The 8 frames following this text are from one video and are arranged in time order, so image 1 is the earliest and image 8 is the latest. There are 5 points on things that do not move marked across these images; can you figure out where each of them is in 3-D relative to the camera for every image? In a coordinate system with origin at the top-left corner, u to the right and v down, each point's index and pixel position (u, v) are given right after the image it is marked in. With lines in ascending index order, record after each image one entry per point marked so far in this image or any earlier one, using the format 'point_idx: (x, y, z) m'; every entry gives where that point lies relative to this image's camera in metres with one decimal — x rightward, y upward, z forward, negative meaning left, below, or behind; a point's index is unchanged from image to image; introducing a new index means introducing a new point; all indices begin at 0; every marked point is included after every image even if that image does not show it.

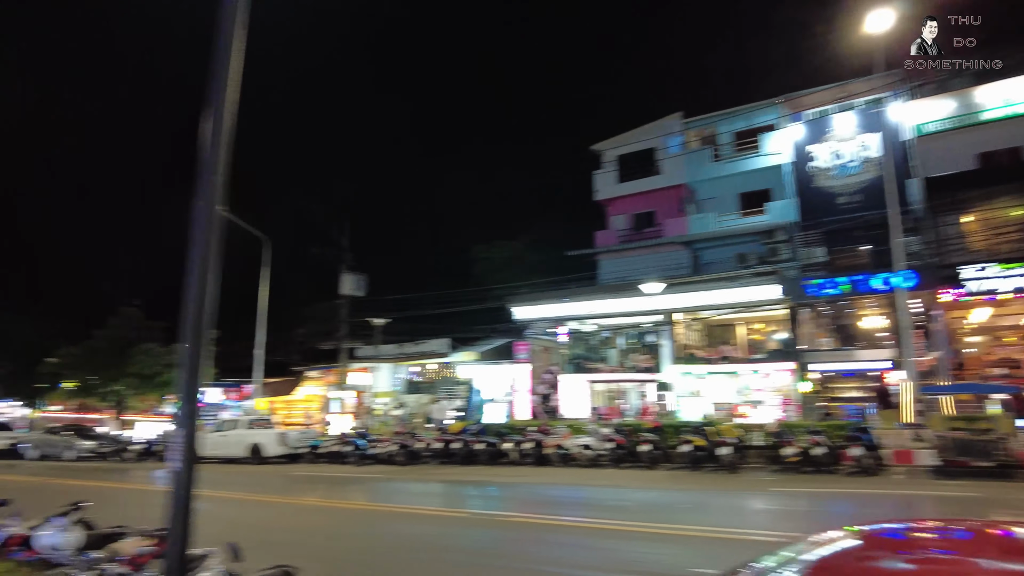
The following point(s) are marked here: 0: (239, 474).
0: (-8.2, -5.6, +19.6) m
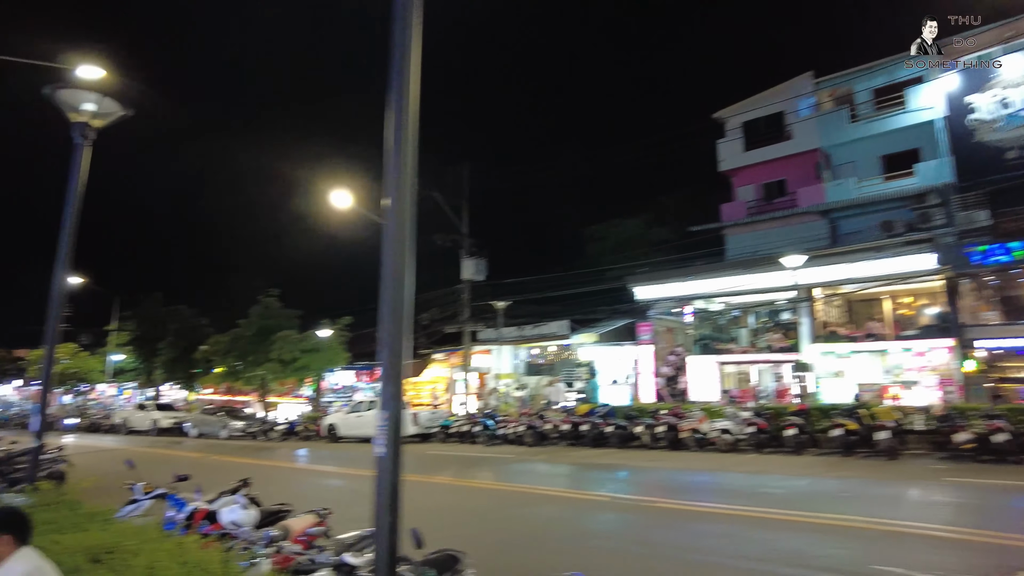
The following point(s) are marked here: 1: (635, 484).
0: (-4.2, -5.1, +20.5) m
1: (+2.5, -4.1, +13.8) m
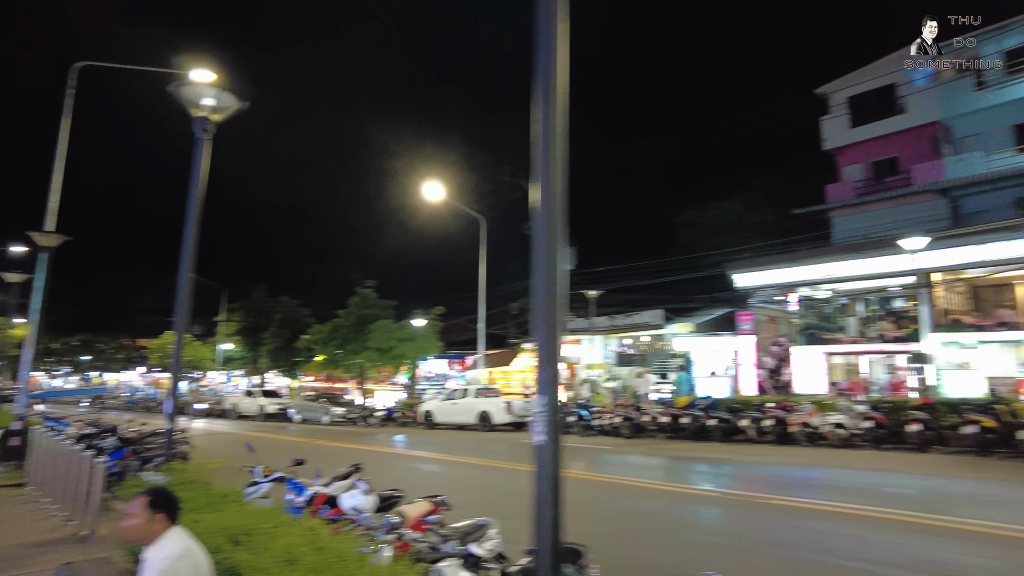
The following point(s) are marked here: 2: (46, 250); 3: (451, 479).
0: (-1.3, -4.8, +20.7) m
1: (+4.5, -3.8, +13.1) m
2: (-8.5, +0.7, +11.9) m
3: (-1.3, -4.1, +14.1) m
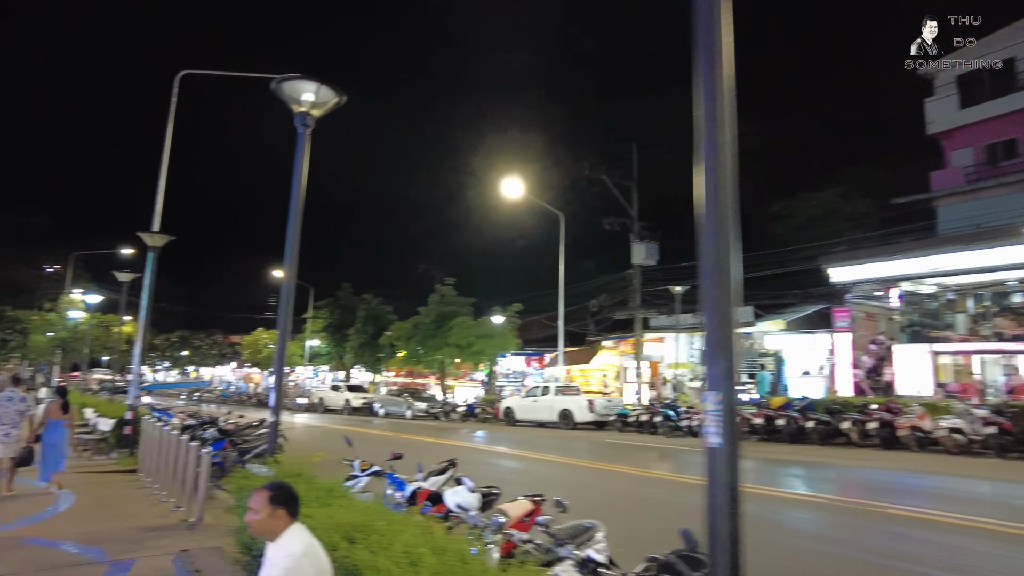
0: (+1.3, -4.7, +20.5) m
1: (+6.2, -3.7, +12.3) m
2: (-6.9, +0.8, +12.5) m
3: (+0.5, -4.0, +14.0) m
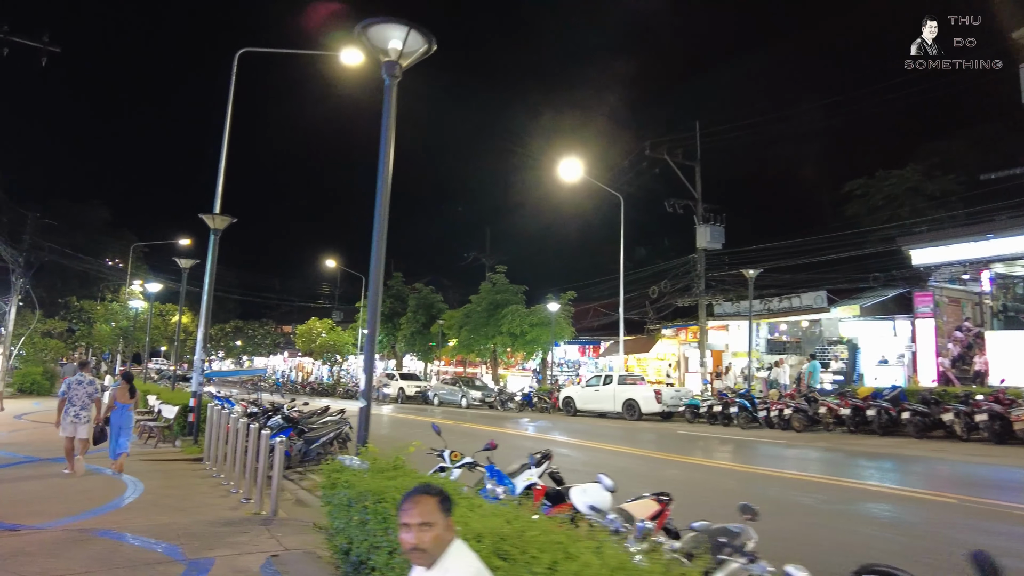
0: (+3.2, -4.2, +19.7) m
1: (+7.6, -3.3, +11.2) m
2: (-5.5, +1.1, +12.2) m
3: (+2.0, -3.7, +13.2) m
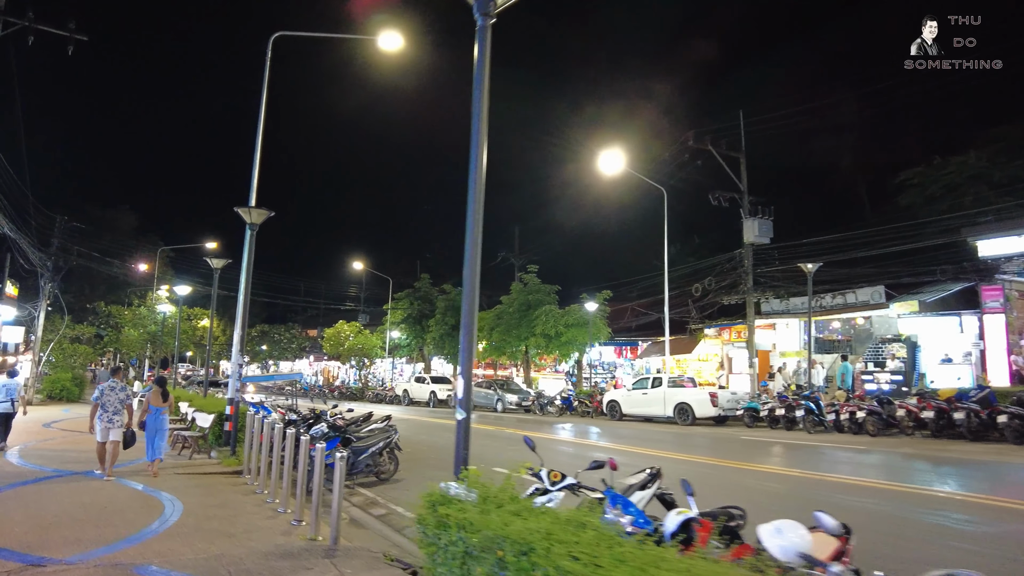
0: (+4.5, -4.1, +18.5) m
1: (+8.6, -3.1, +9.9) m
2: (-4.5, +1.1, +11.3) m
3: (+3.1, -3.6, +12.1) m
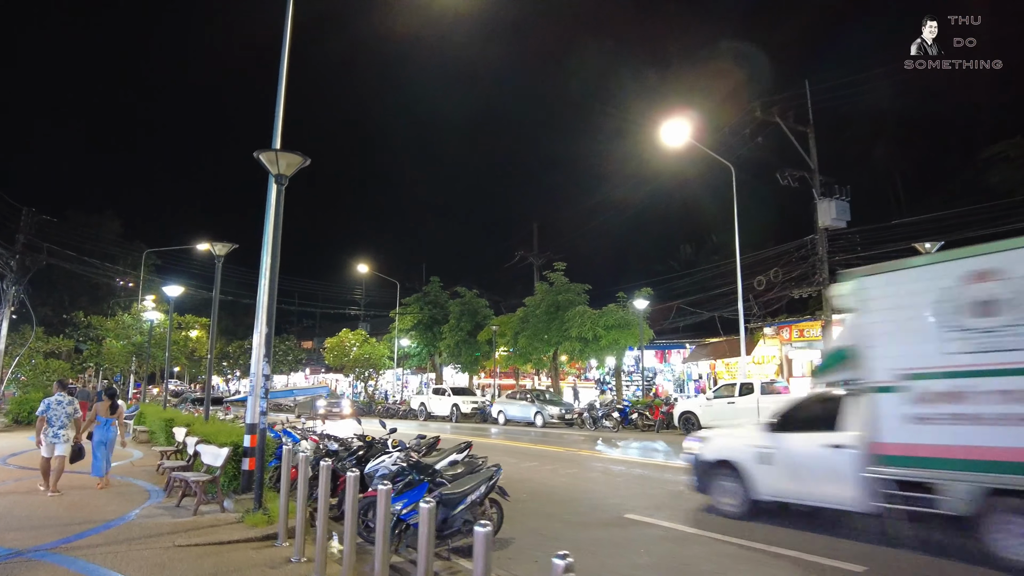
0: (+6.1, -3.8, +15.4) m
1: (+10.3, -2.6, +6.9) m
2: (-2.9, +1.4, +8.1) m
3: (+4.8, -3.2, +8.9) m
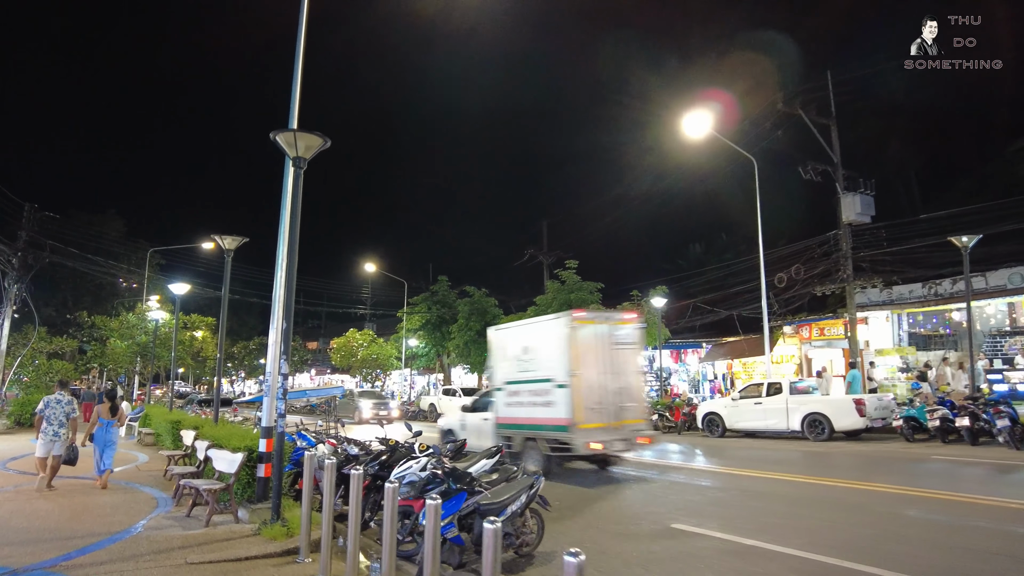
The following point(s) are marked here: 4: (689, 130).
0: (+6.5, -3.7, +14.7) m
1: (+10.7, -2.5, +6.2) m
2: (-2.5, +1.4, +7.5) m
3: (+5.2, -3.1, +8.3) m
4: (+5.0, +4.4, +18.4) m
